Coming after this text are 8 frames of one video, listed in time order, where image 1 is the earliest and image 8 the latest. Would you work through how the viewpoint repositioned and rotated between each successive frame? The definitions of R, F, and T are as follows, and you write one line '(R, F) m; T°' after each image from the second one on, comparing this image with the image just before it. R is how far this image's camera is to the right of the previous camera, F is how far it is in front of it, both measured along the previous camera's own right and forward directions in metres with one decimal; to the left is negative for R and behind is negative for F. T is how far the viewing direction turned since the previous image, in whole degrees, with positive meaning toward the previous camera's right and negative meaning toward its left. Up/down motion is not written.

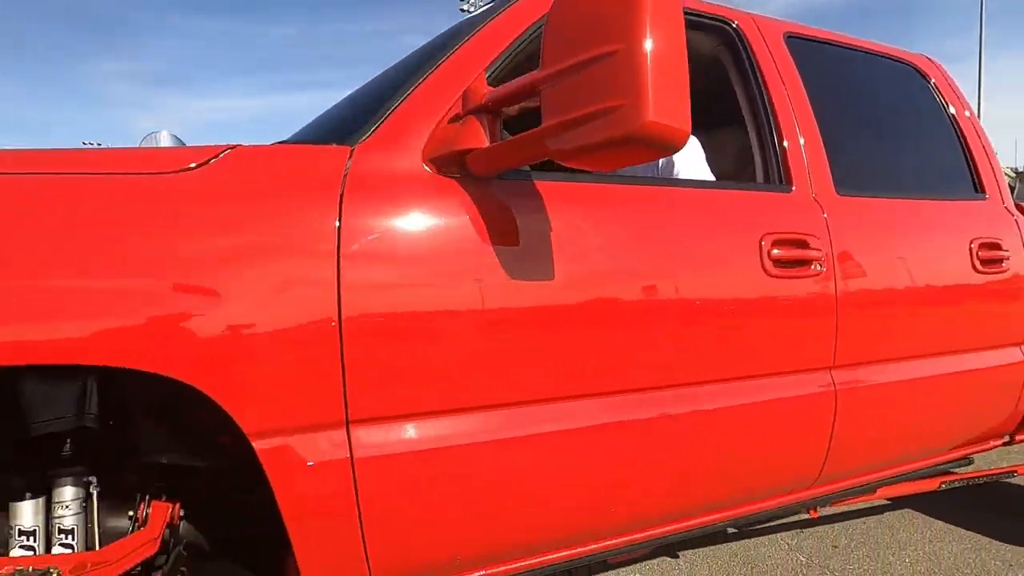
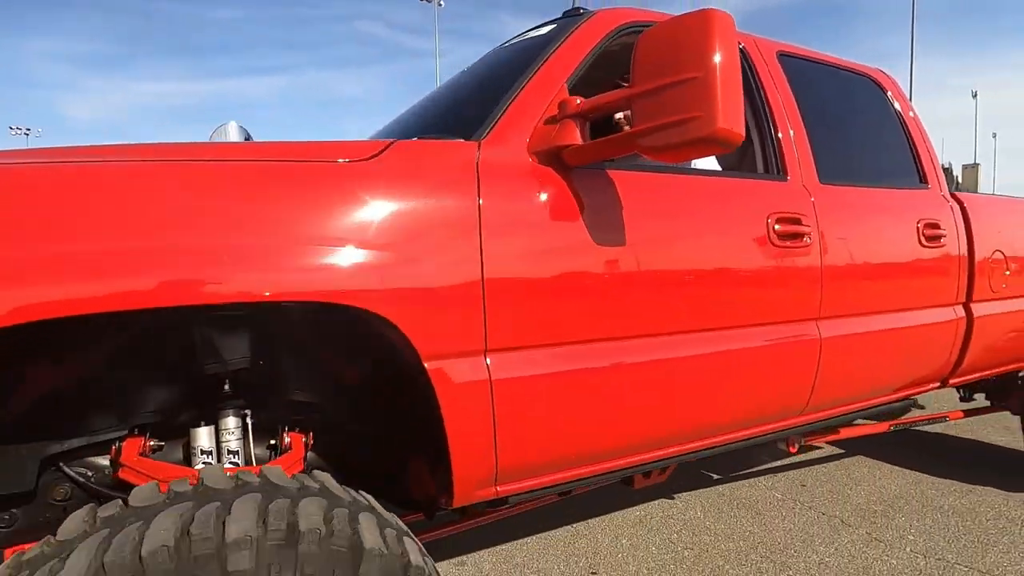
(-0.3, -0.4) m; +4°
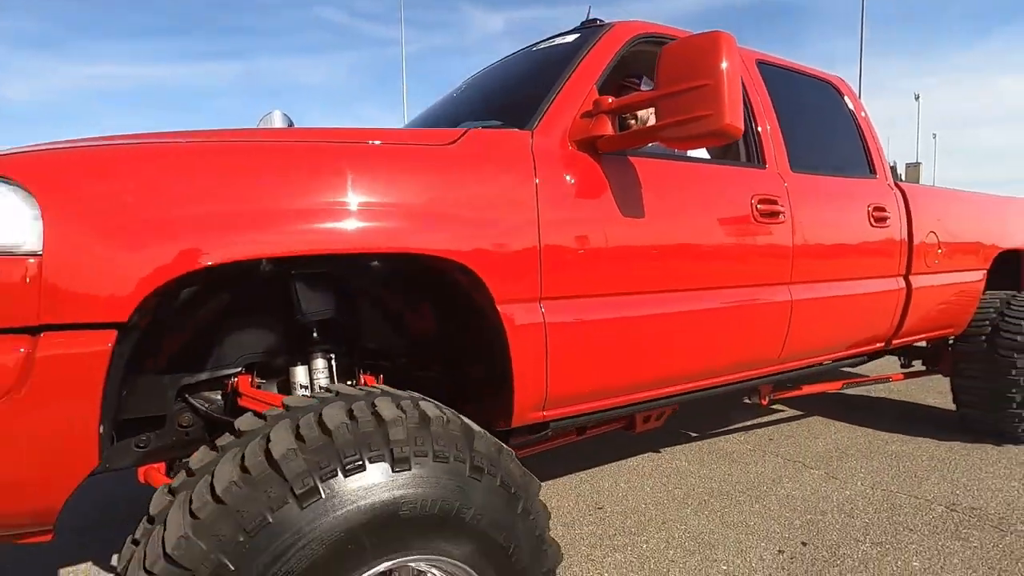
(-0.3, -0.4) m; +4°
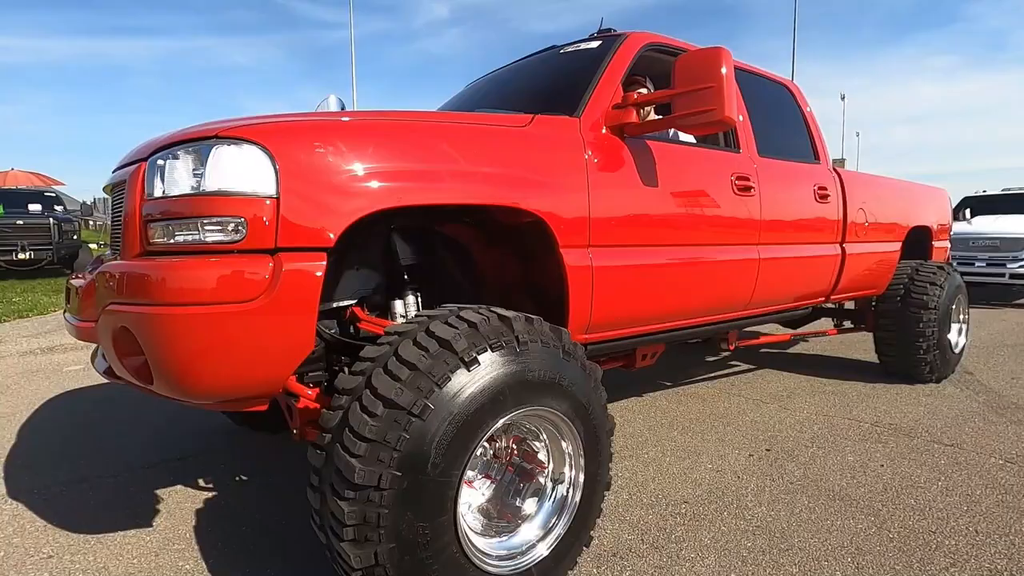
(-0.4, -0.5) m; +5°
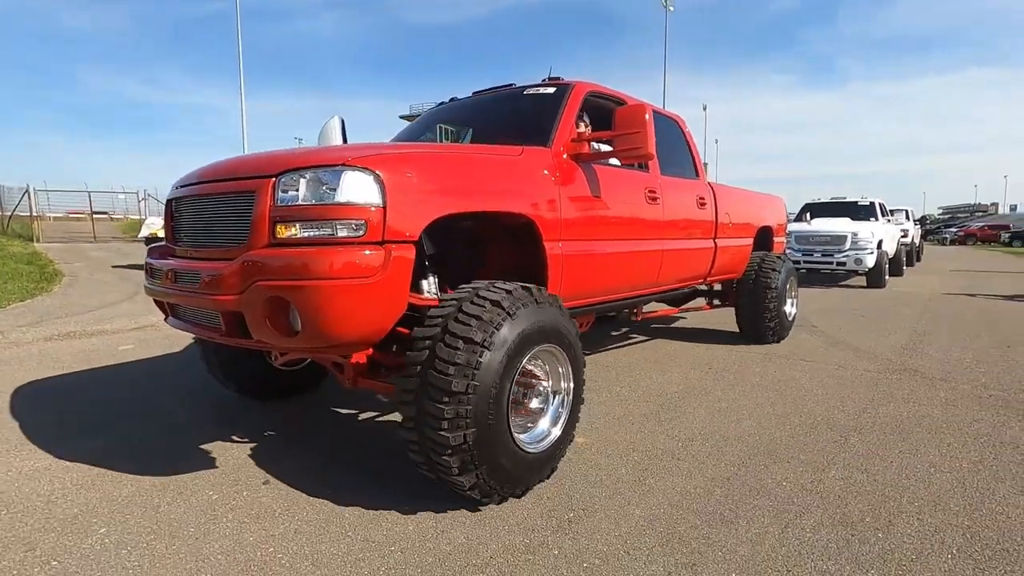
(-0.6, -0.9) m; +11°
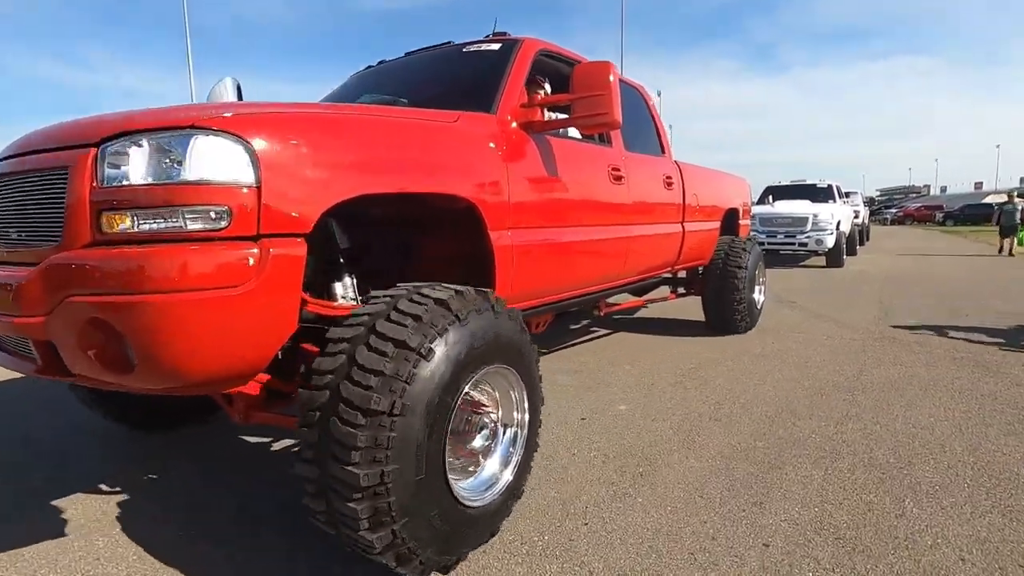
(+0.1, +0.7) m; +4°
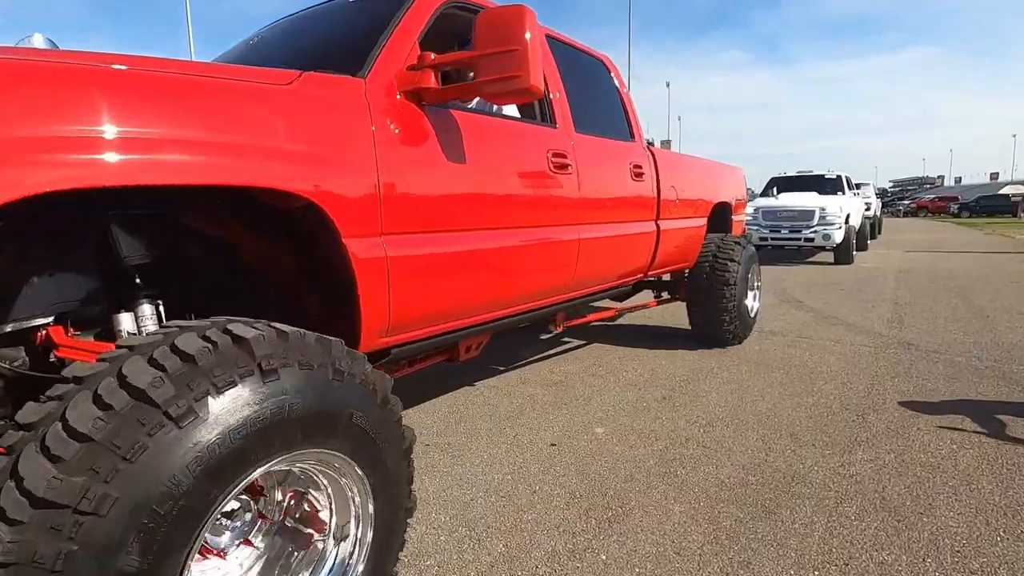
(+0.4, +0.7) m; -1°
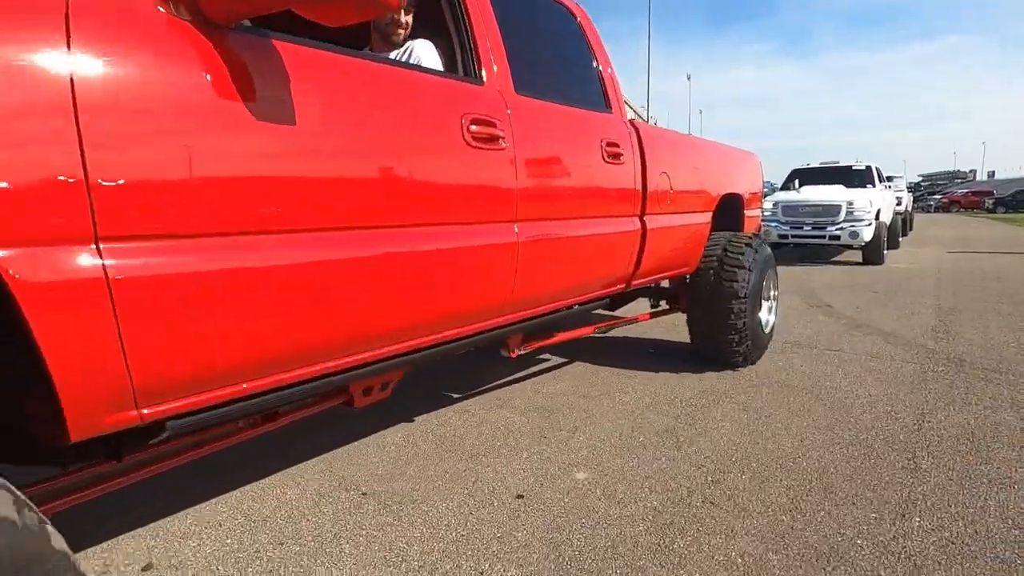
(+0.4, +0.9) m; -2°
